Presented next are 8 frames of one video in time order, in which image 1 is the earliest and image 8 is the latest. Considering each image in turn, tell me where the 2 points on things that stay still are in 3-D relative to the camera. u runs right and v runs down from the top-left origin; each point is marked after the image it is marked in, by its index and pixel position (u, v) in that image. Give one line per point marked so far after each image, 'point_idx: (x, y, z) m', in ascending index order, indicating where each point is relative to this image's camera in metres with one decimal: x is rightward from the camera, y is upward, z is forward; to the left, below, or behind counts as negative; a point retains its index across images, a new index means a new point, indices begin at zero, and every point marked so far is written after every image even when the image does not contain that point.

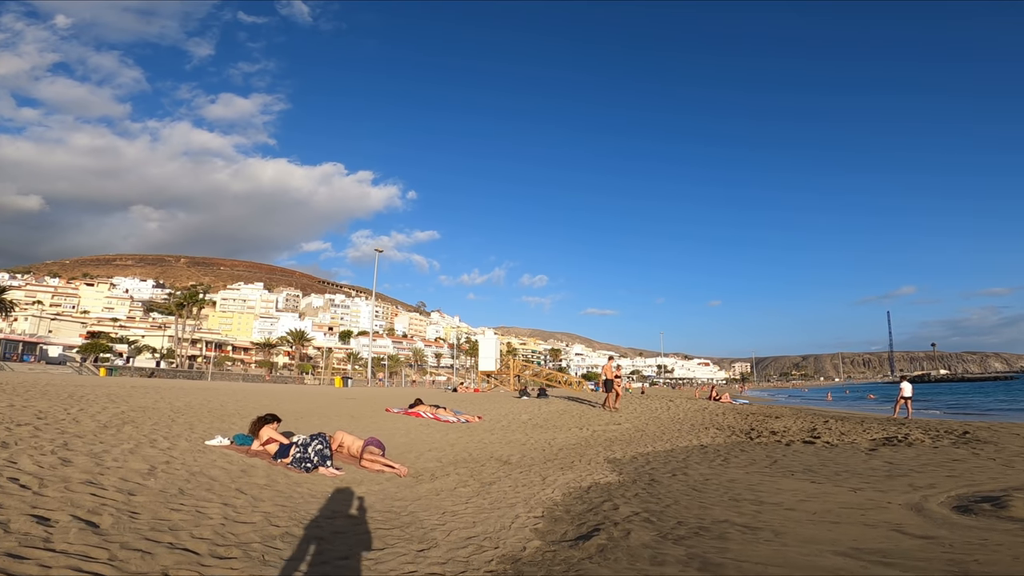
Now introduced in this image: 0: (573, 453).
0: (+1.2, -3.4, +10.3) m
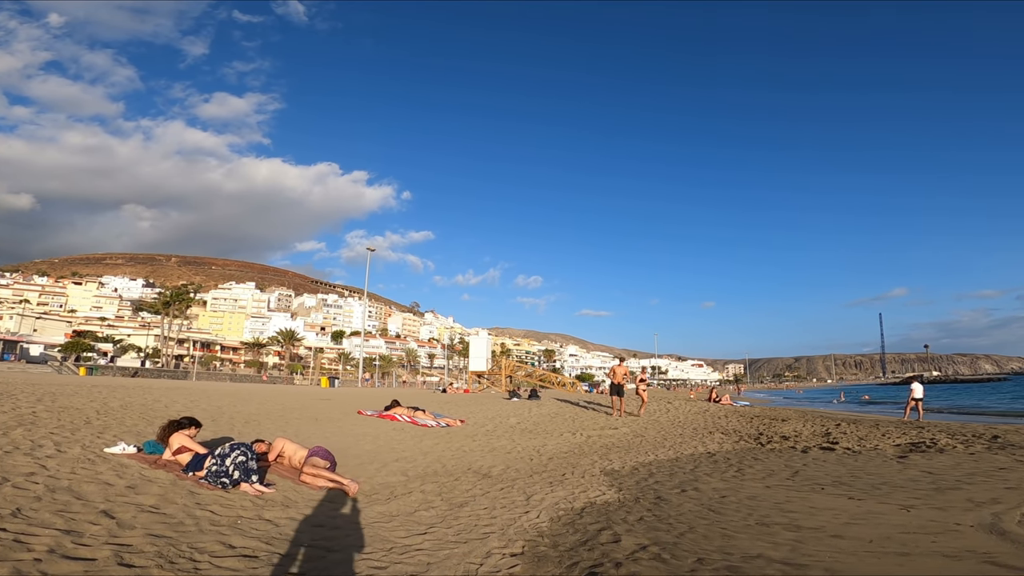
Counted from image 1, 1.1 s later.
0: (+0.9, -3.1, +9.0) m
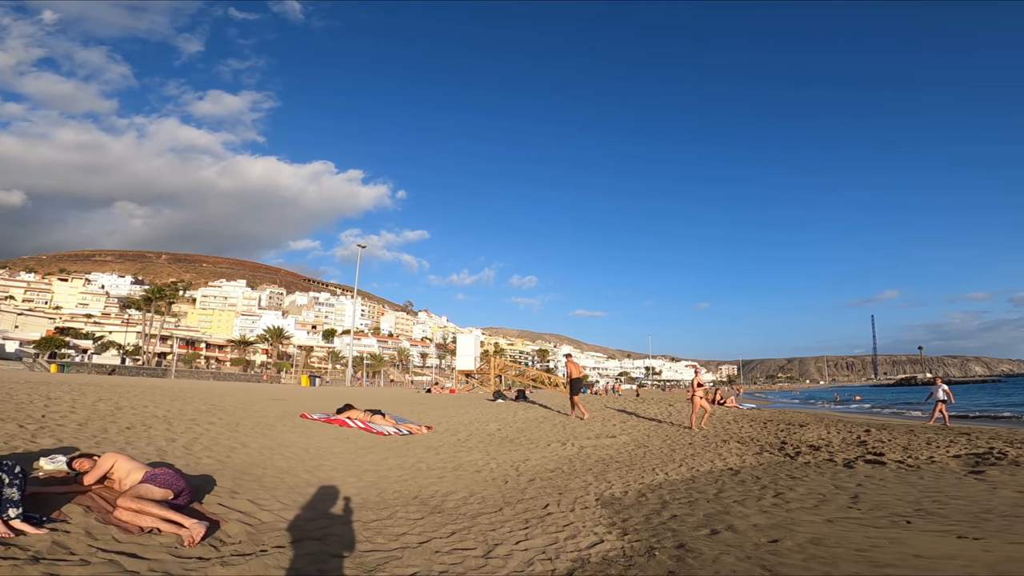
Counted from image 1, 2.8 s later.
0: (+0.5, -2.7, +6.8) m
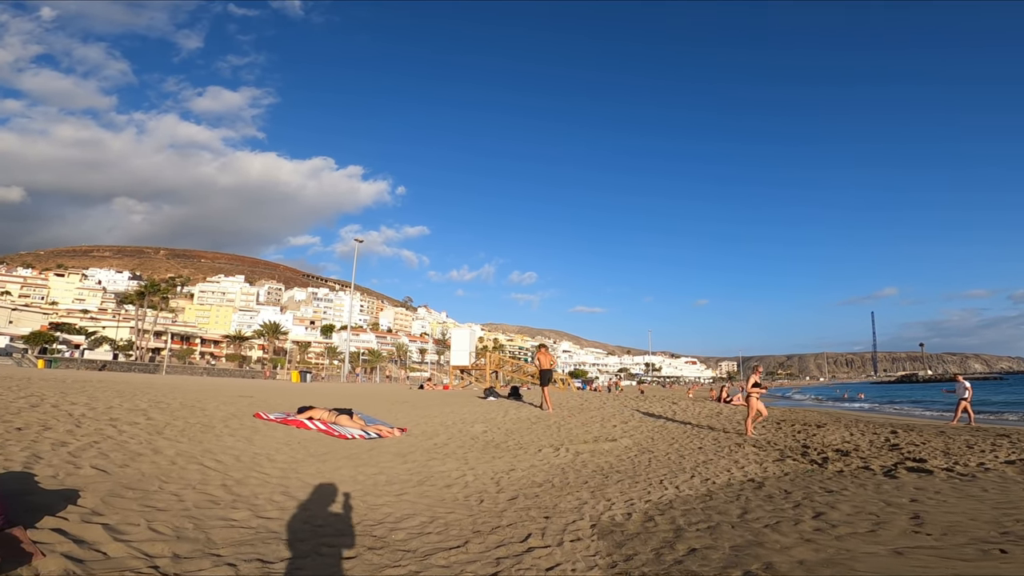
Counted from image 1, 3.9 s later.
0: (+0.2, -2.4, +5.5) m
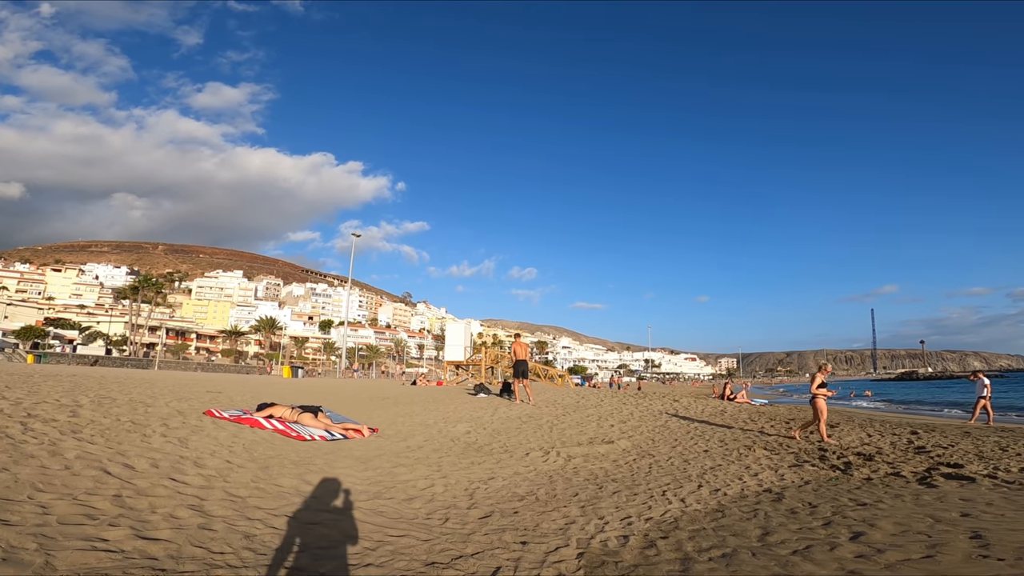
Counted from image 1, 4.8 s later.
0: (0.0, -2.1, +4.4) m
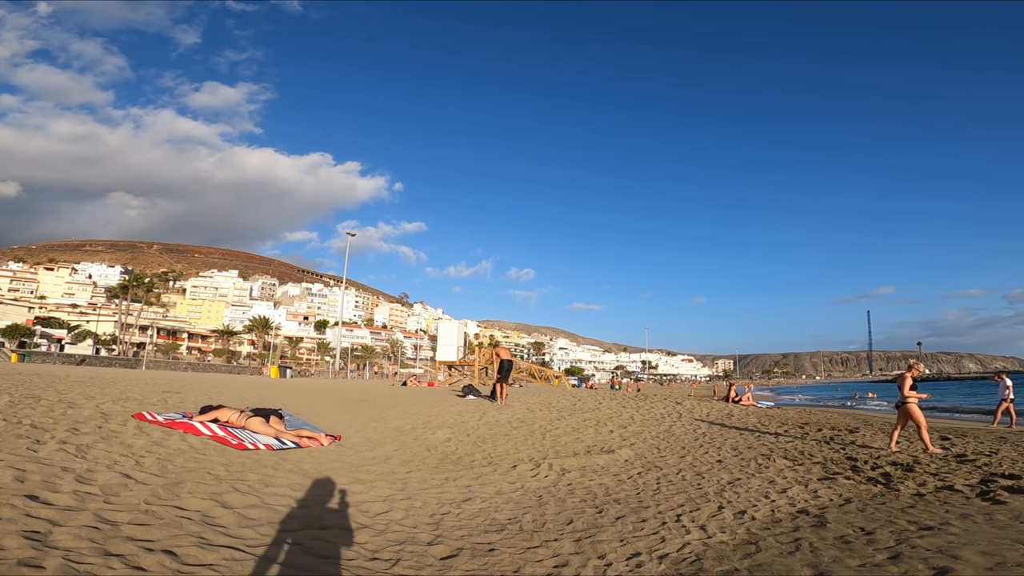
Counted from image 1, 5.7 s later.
0: (-0.2, -1.9, +3.3) m
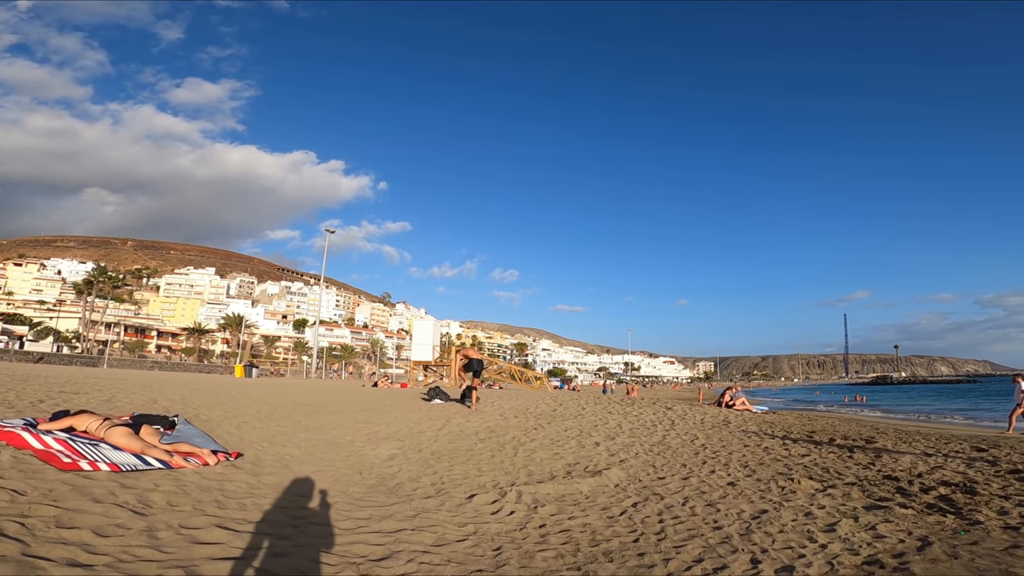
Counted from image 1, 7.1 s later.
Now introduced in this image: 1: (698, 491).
0: (-0.6, -1.6, +1.6) m
1: (+2.2, -2.4, +6.1) m
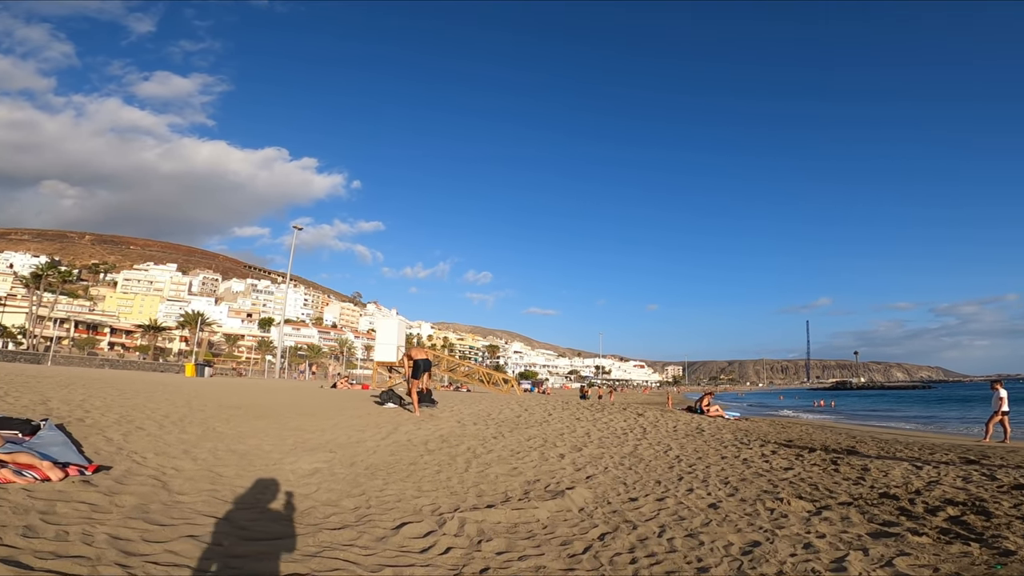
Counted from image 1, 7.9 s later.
0: (-0.9, -1.5, +0.5) m
1: (+1.6, -2.3, +5.1) m
